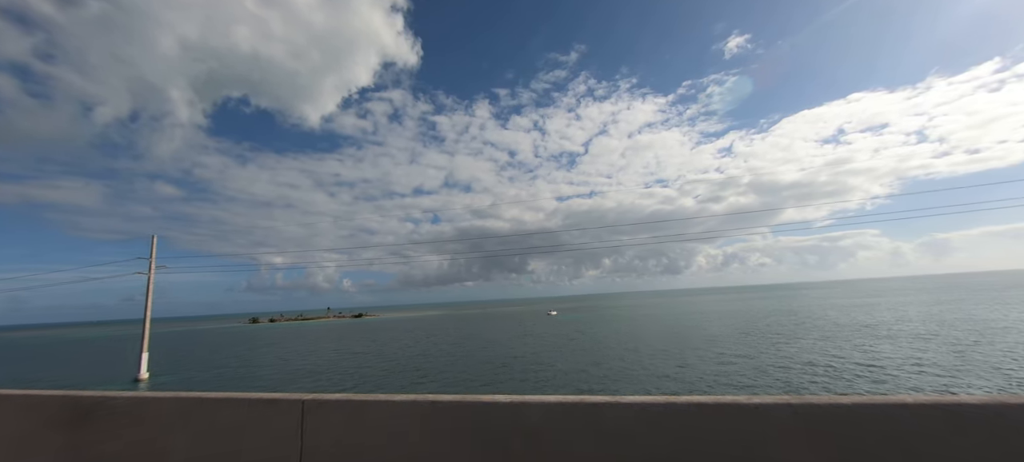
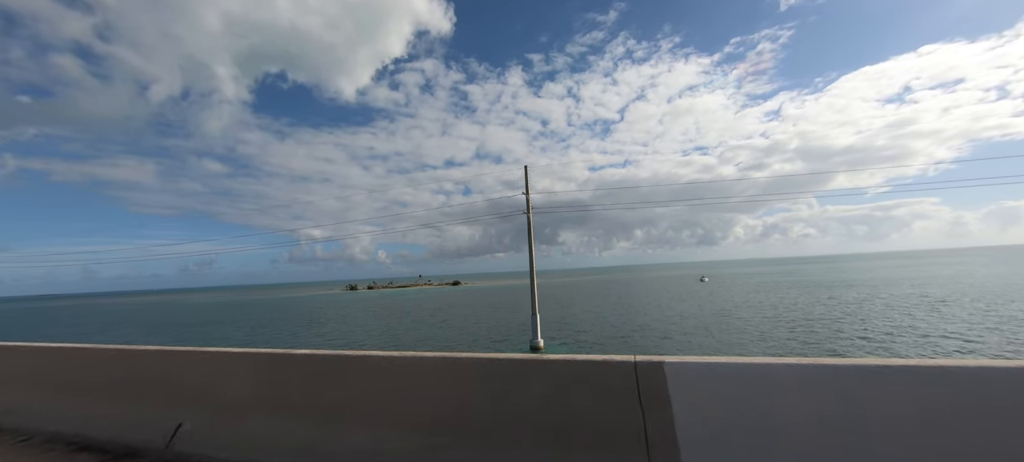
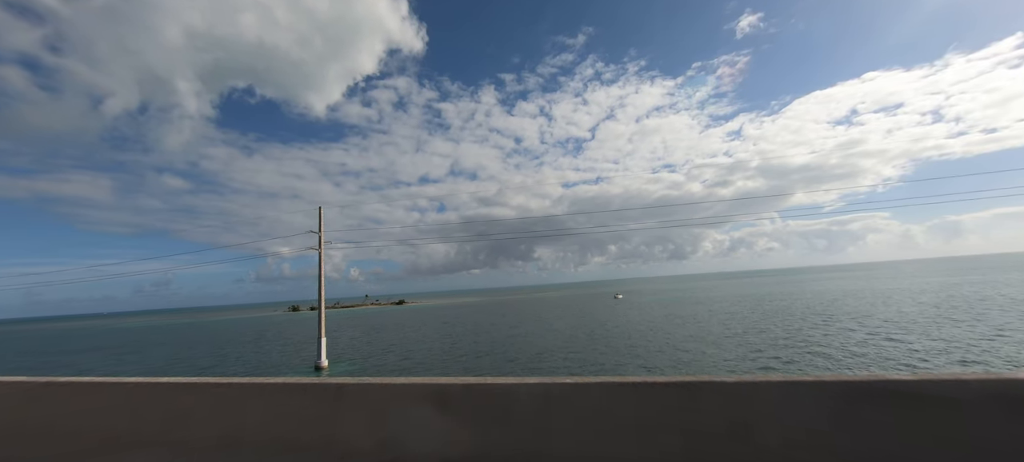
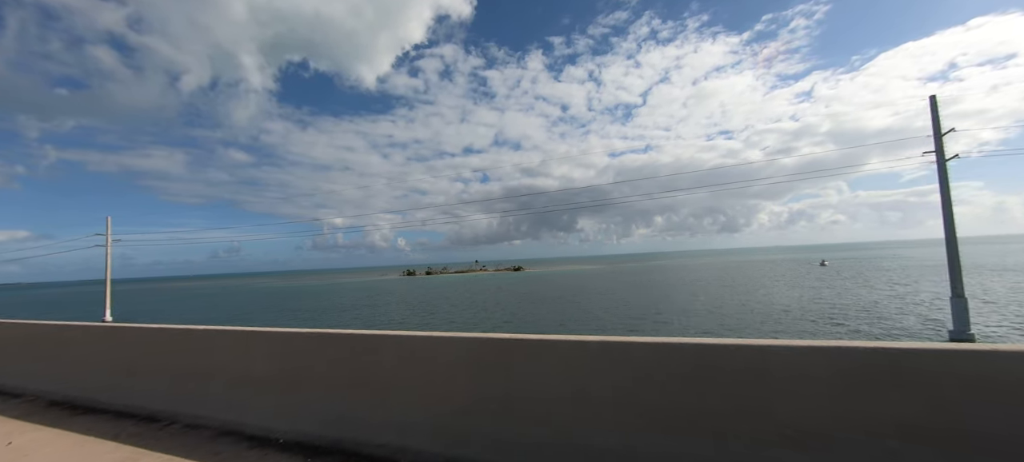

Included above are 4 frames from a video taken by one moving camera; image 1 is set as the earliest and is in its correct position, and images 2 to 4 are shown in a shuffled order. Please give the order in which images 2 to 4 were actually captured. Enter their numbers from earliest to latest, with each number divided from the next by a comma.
3, 2, 4
